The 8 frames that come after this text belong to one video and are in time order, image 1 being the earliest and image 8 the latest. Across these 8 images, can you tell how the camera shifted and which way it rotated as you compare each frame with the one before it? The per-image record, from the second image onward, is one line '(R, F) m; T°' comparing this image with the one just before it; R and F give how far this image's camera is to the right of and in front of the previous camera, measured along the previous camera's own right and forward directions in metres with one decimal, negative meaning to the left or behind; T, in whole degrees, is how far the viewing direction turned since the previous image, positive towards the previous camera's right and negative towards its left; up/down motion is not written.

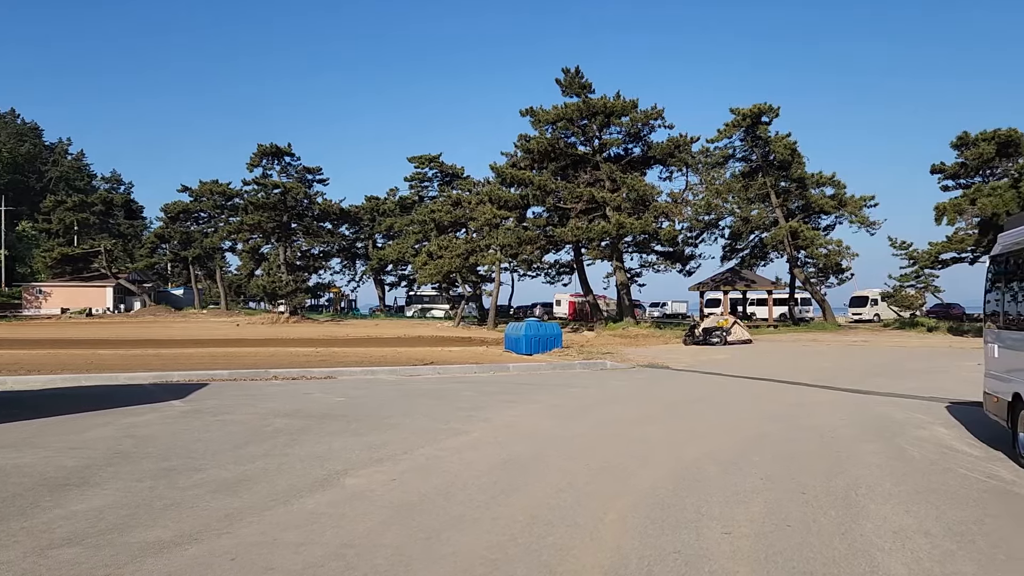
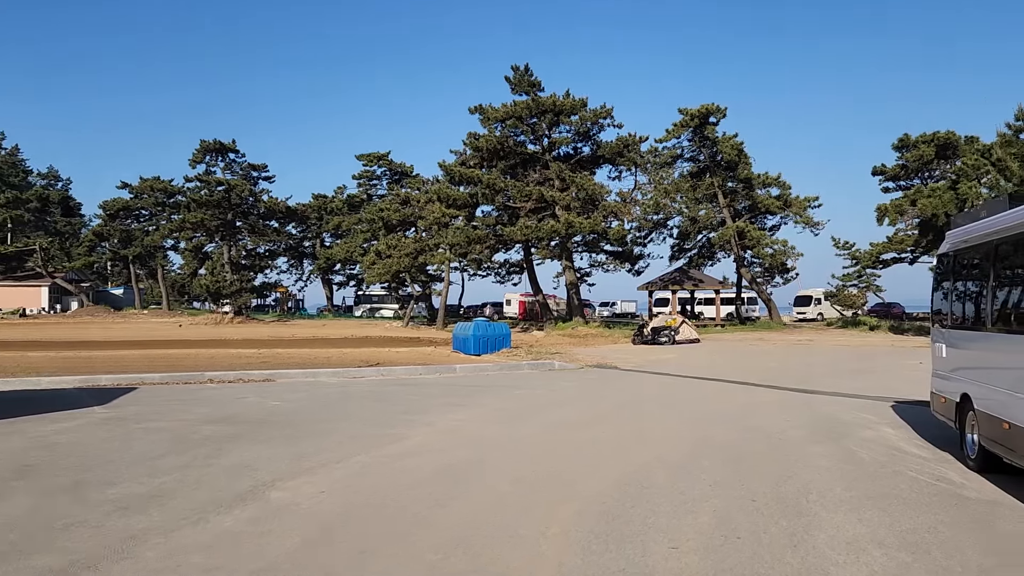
(+0.2, +0.5) m; +4°
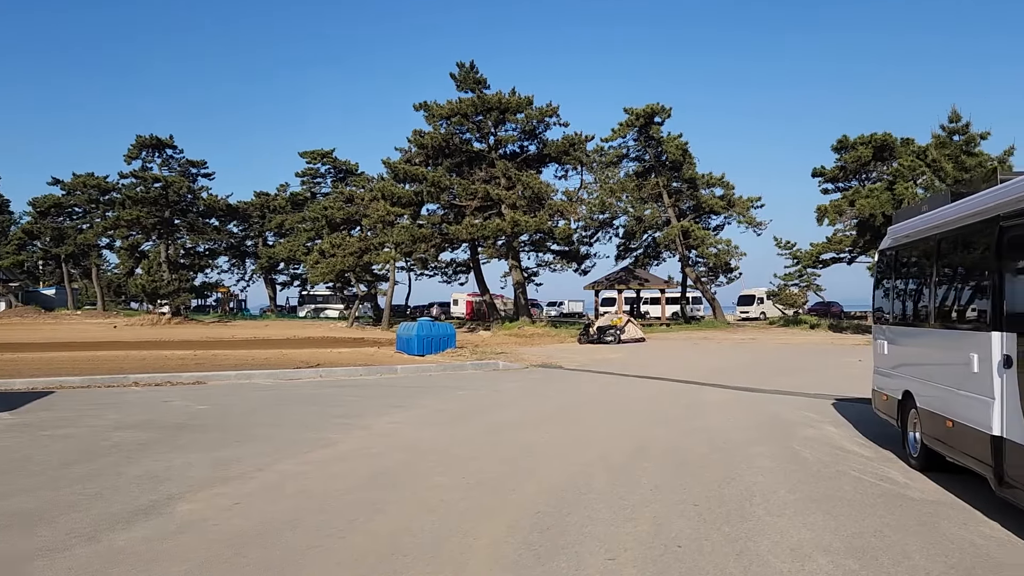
(+0.2, +0.5) m; +4°
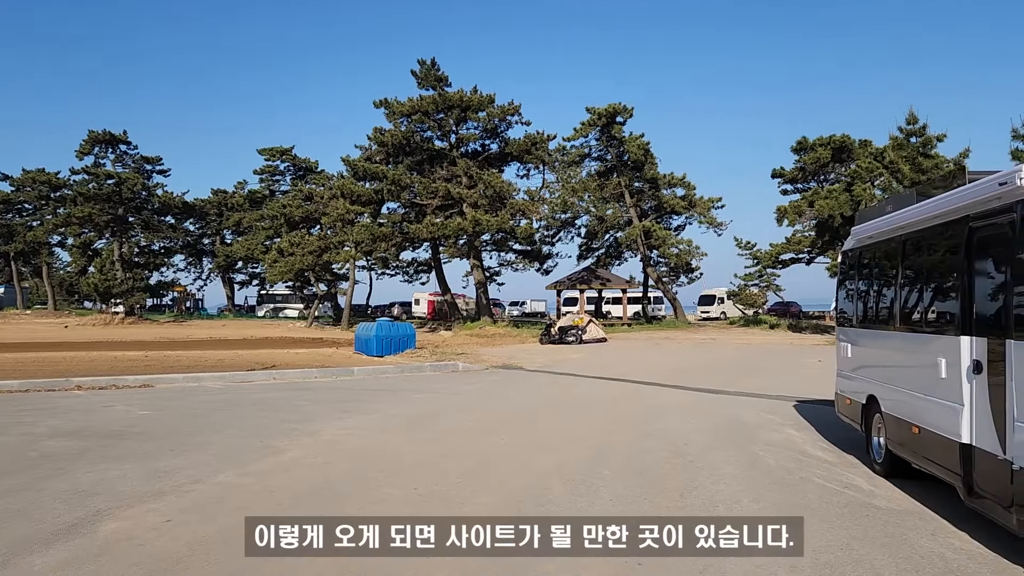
(+0.1, +0.4) m; +3°
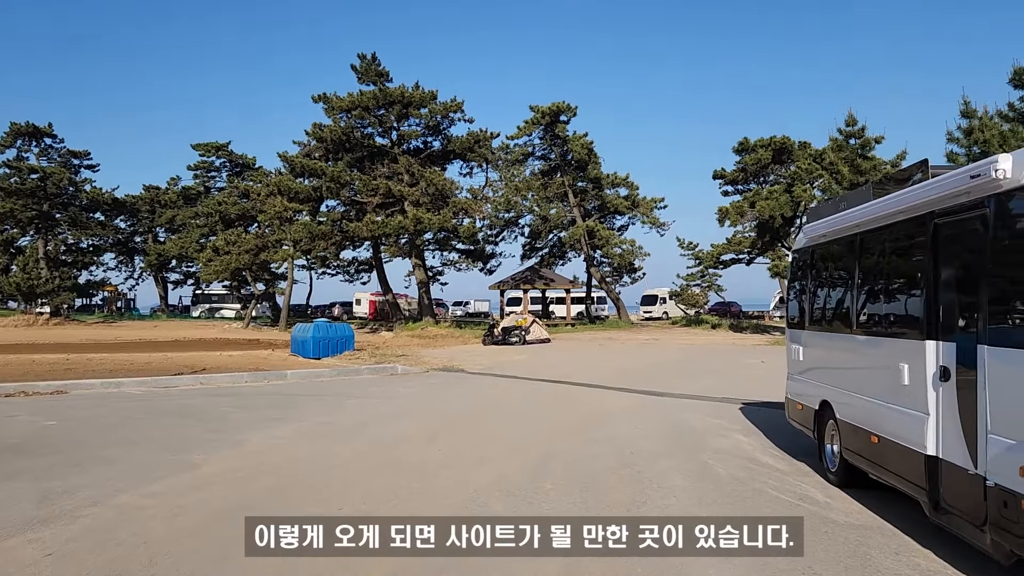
(+0.1, +0.6) m; +4°
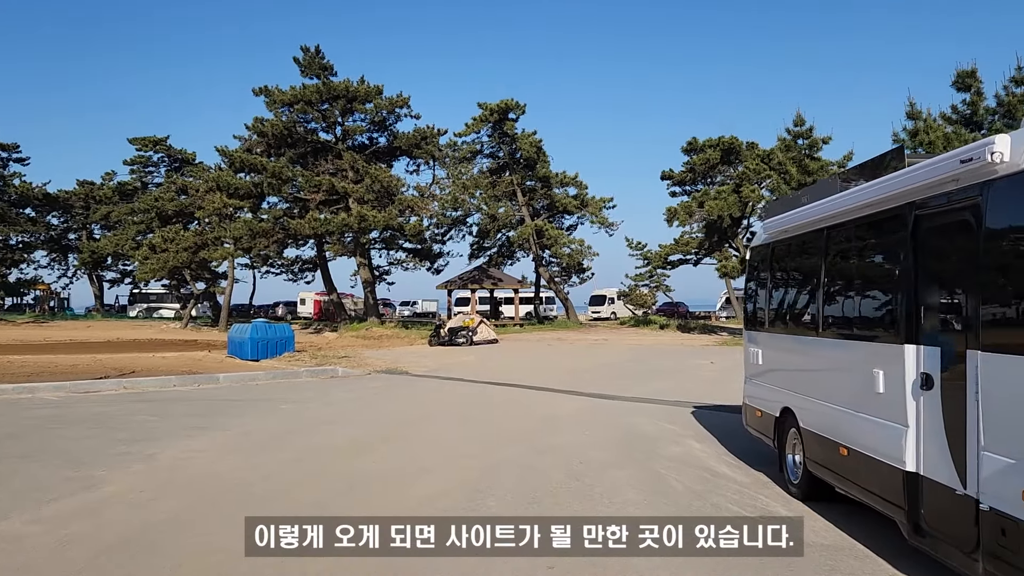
(+0.1, +0.7) m; +4°
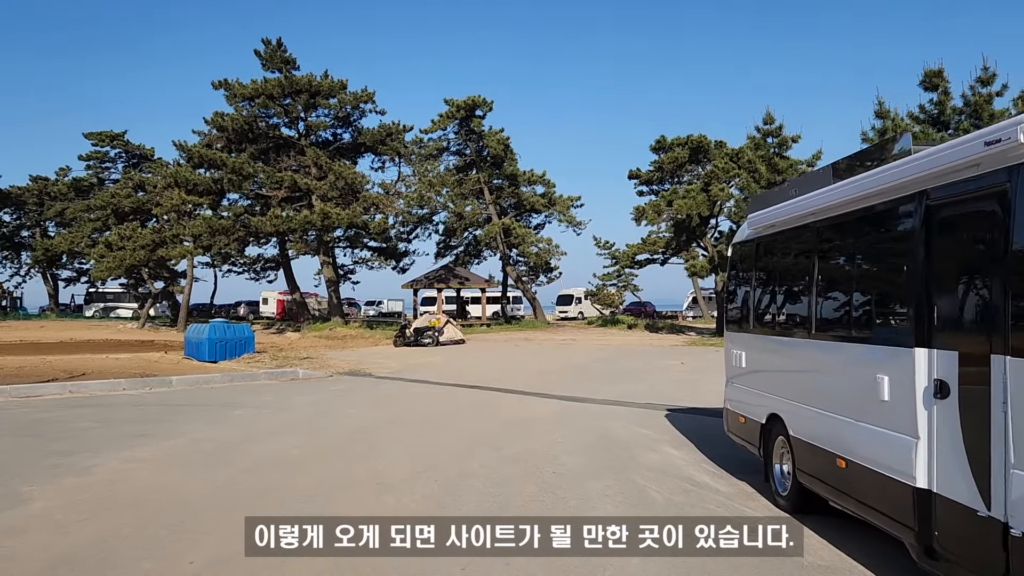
(0.0, +0.5) m; +3°
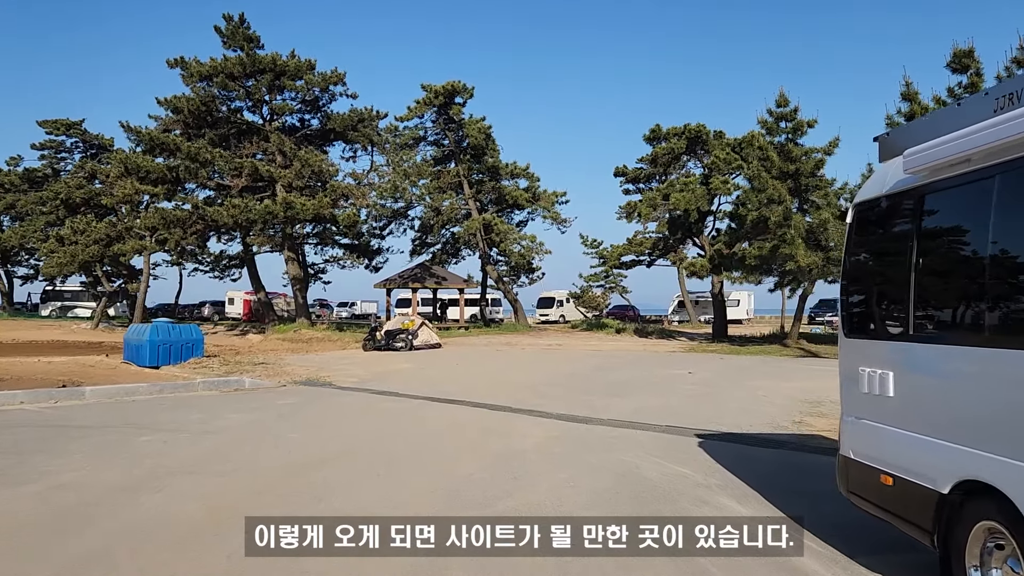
(-0.2, +2.8) m; +2°
